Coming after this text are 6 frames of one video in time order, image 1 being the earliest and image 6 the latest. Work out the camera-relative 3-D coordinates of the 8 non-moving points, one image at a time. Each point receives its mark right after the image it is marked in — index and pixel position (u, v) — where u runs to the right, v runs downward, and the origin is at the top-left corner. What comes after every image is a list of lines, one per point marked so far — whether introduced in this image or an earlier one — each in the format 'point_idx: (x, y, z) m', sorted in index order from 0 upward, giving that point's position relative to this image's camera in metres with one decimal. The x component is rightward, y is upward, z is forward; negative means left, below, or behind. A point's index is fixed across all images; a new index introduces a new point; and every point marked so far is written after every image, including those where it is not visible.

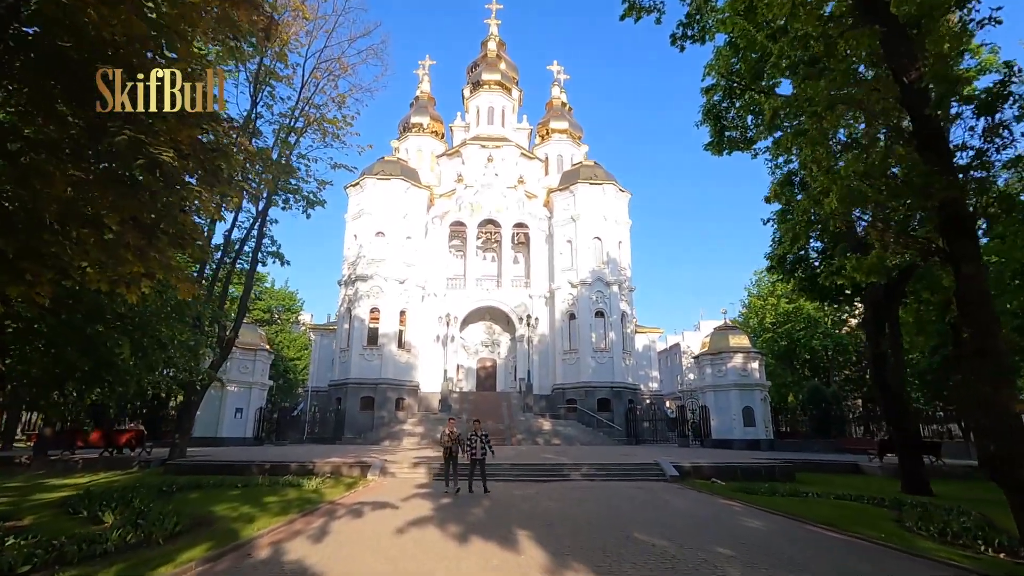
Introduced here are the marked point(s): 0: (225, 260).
0: (-8.5, +0.8, +16.1) m
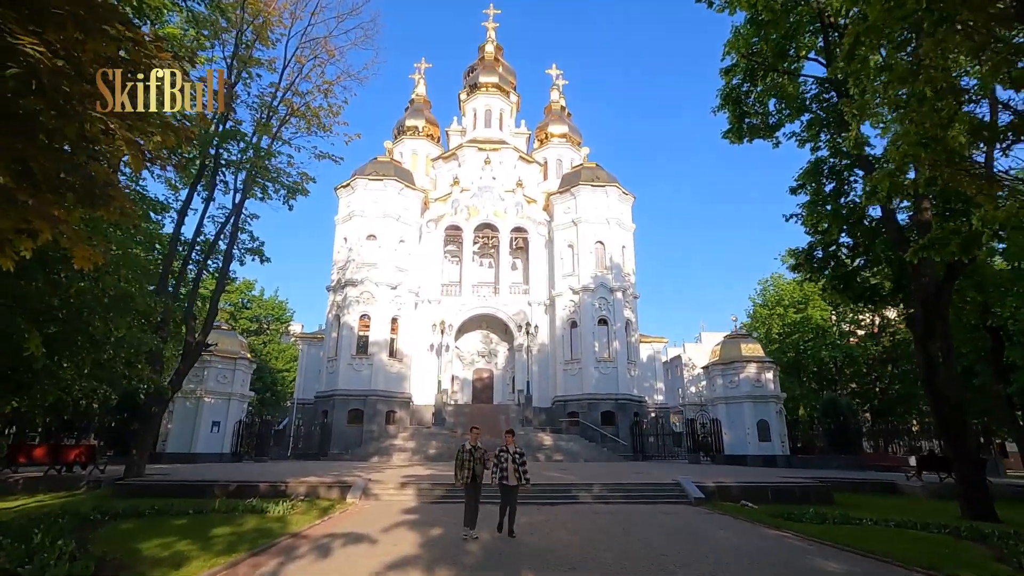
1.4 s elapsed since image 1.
0: (-8.5, +0.9, +14.5) m
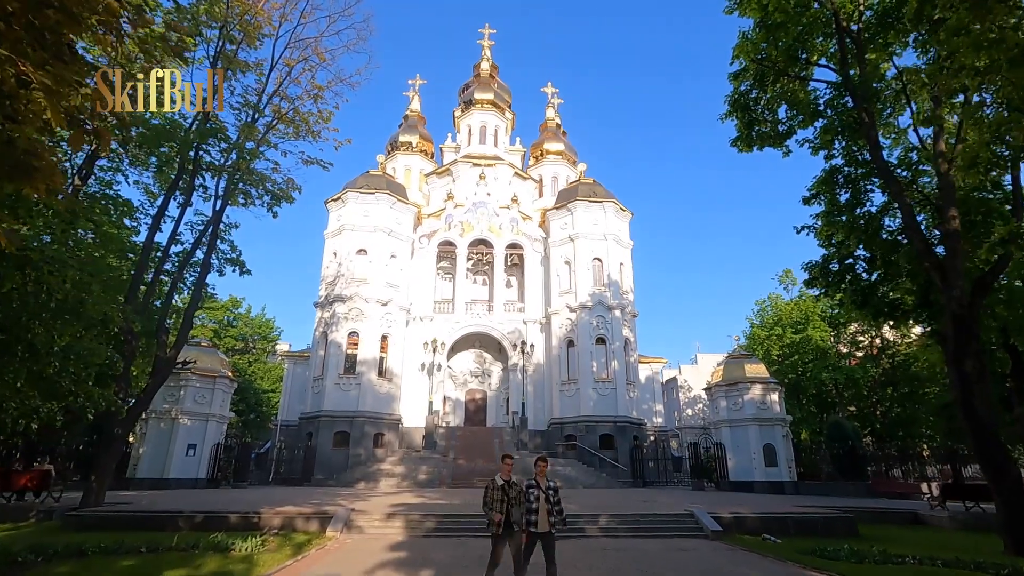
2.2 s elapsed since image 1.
0: (-8.5, +0.6, +13.5) m
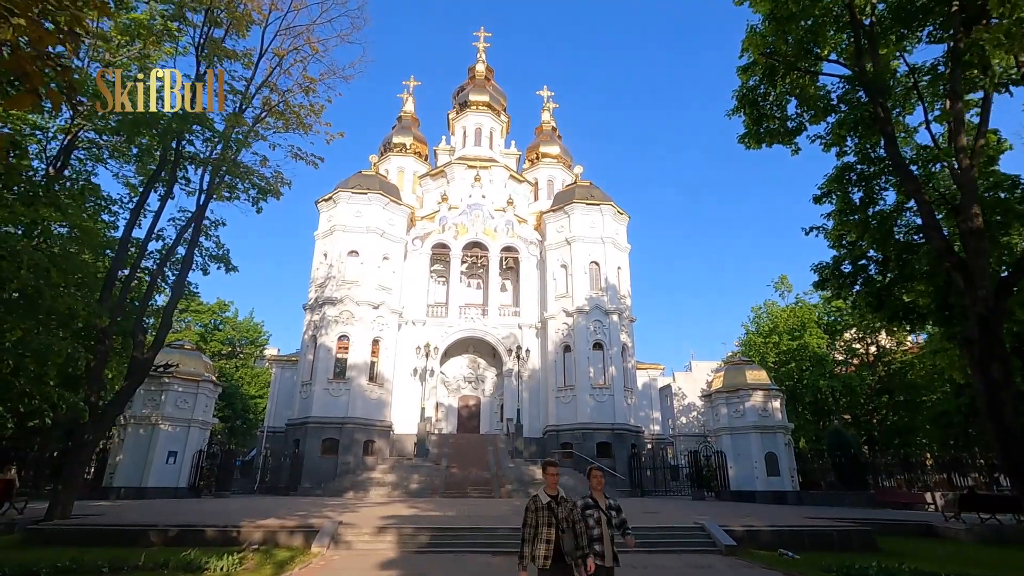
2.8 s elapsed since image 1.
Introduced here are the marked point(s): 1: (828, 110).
0: (-8.6, +0.6, +12.8) m
1: (+7.5, +4.2, +12.8) m
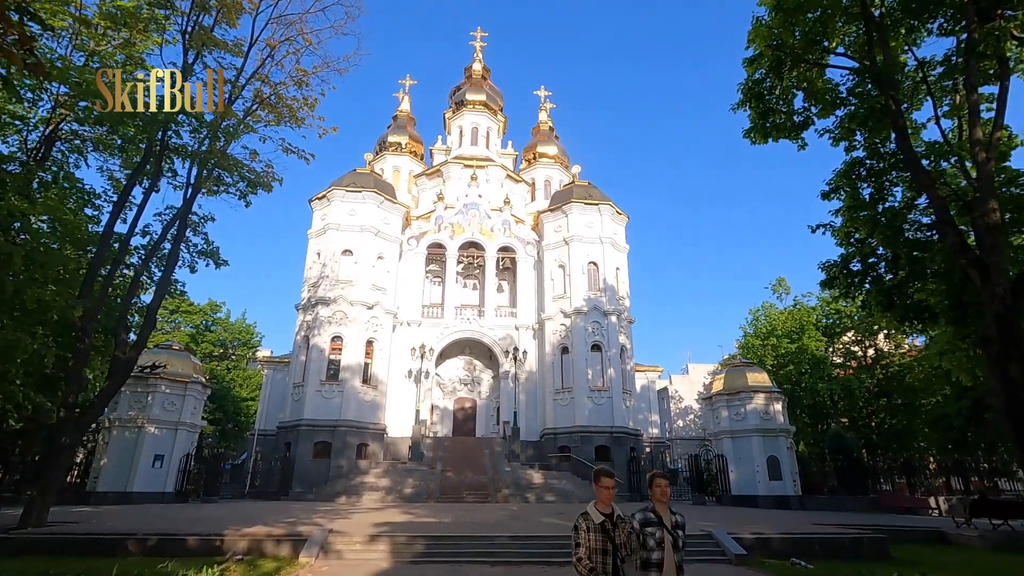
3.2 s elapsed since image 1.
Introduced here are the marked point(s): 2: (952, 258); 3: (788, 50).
0: (-8.6, +0.7, +12.3) m
1: (+7.5, +4.3, +12.4) m
2: (+8.5, +0.6, +10.4) m
3: (+6.4, +5.5, +12.4) m
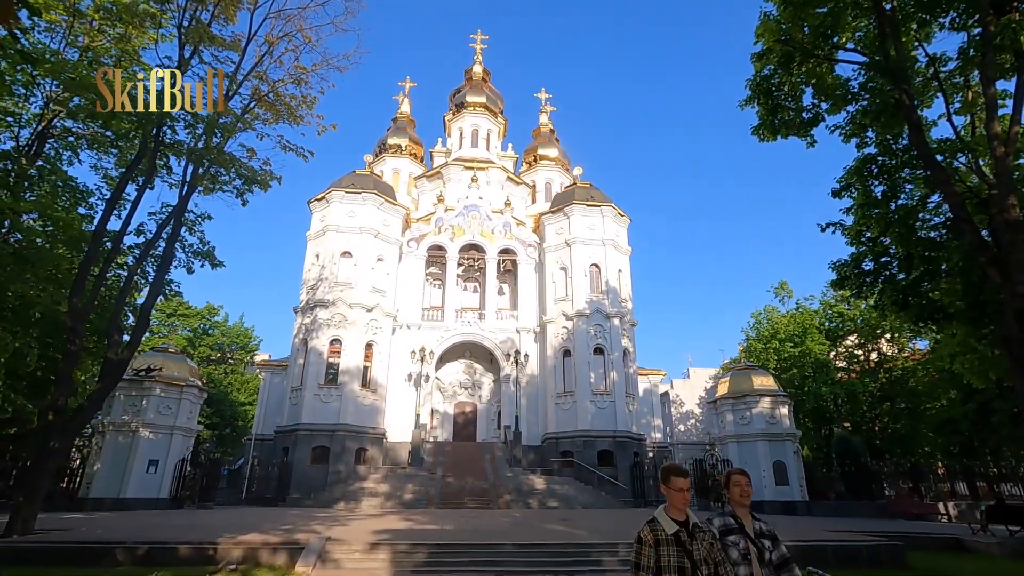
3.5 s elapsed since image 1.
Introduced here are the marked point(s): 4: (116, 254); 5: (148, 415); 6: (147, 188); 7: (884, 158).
0: (-8.5, +0.7, +12.0) m
1: (+7.6, +4.3, +12.1) m
2: (+8.6, +0.6, +10.1) m
3: (+6.4, +5.5, +12.2) m
4: (-9.3, +0.7, +12.5) m
5: (-12.4, -4.3, +18.4) m
6: (-8.6, +2.4, +12.7) m
7: (+8.3, +2.9, +11.9) m
